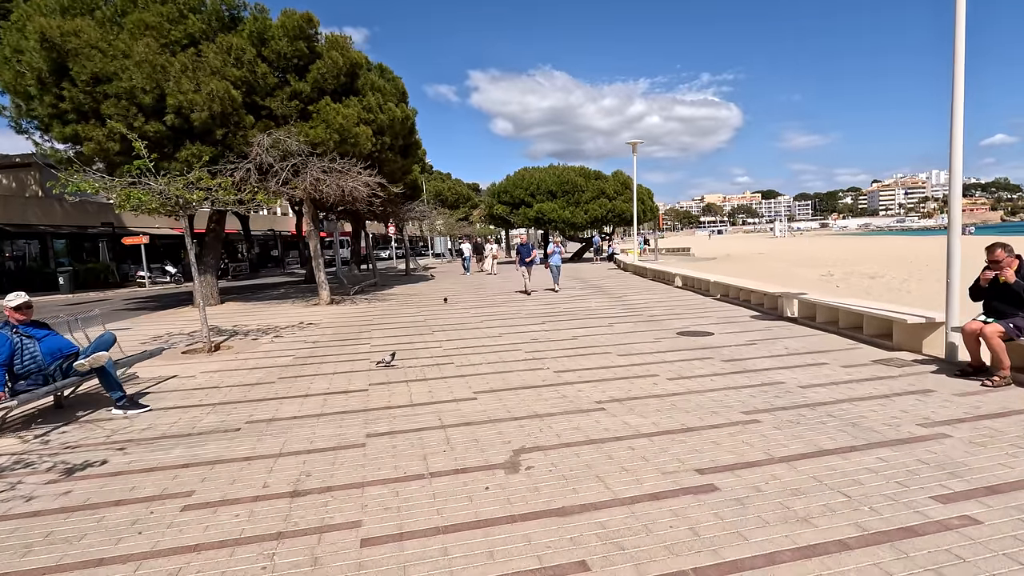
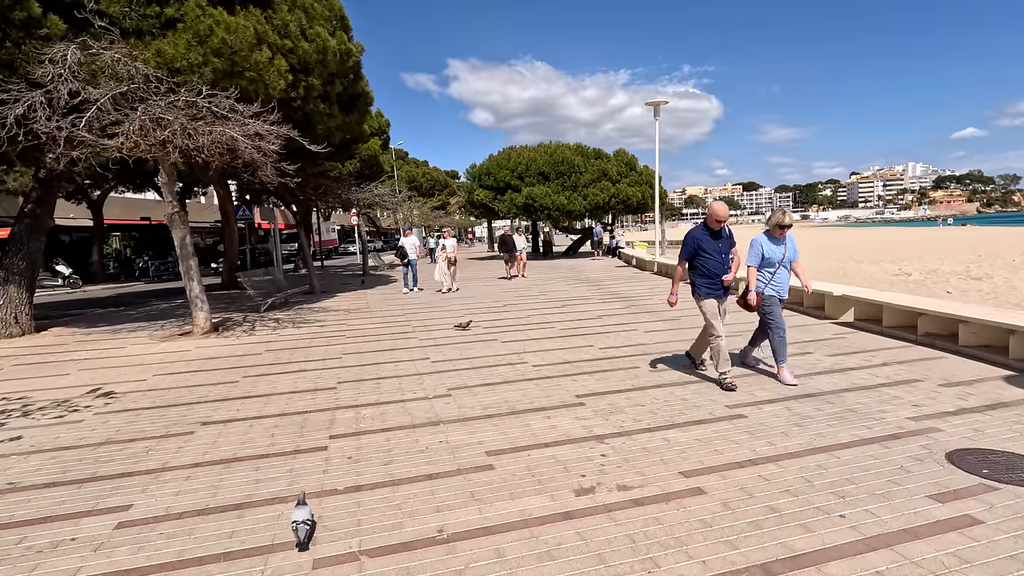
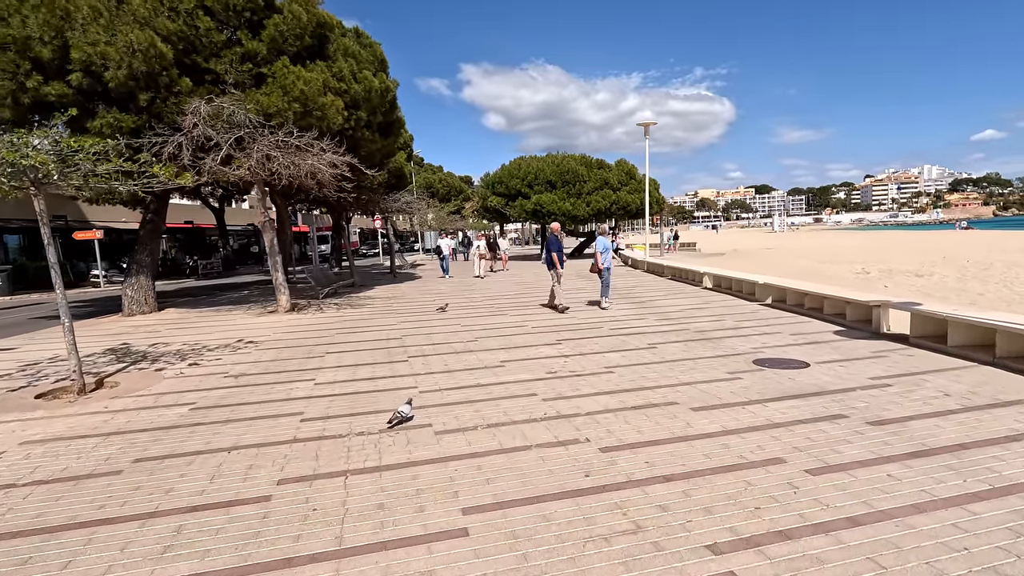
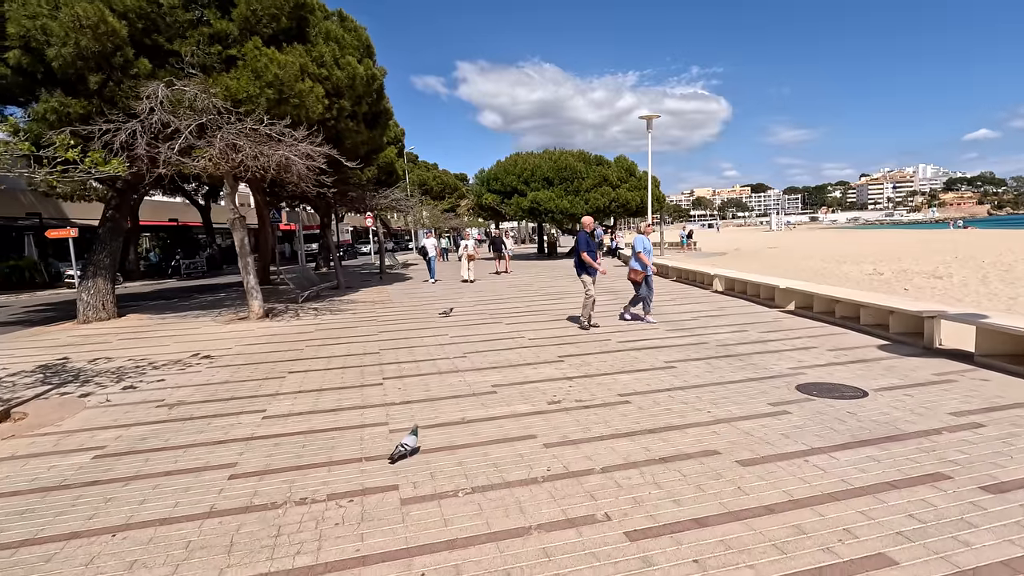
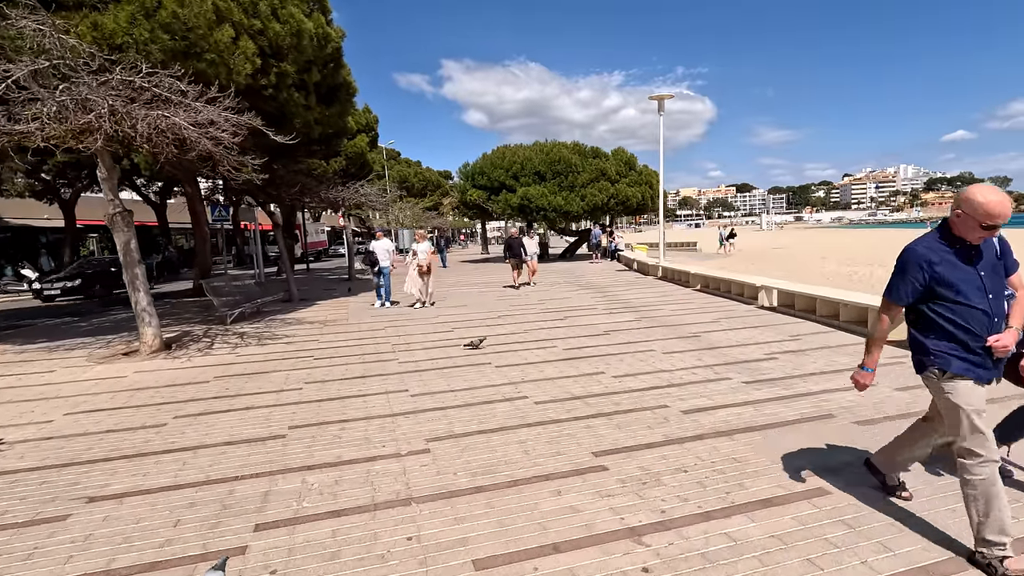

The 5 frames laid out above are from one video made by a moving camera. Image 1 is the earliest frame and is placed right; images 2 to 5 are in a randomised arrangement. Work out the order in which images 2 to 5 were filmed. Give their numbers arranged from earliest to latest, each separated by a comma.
3, 4, 2, 5
